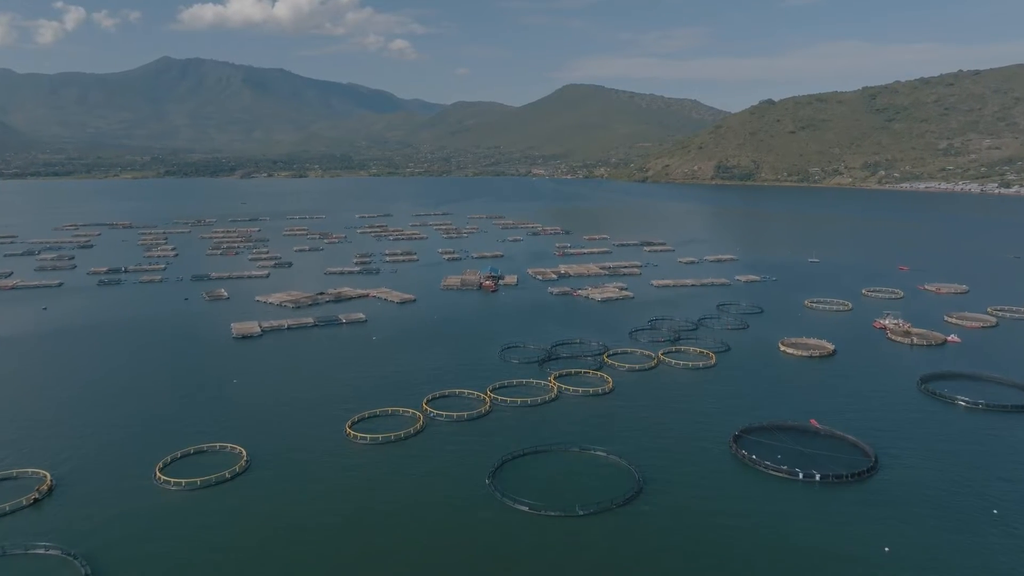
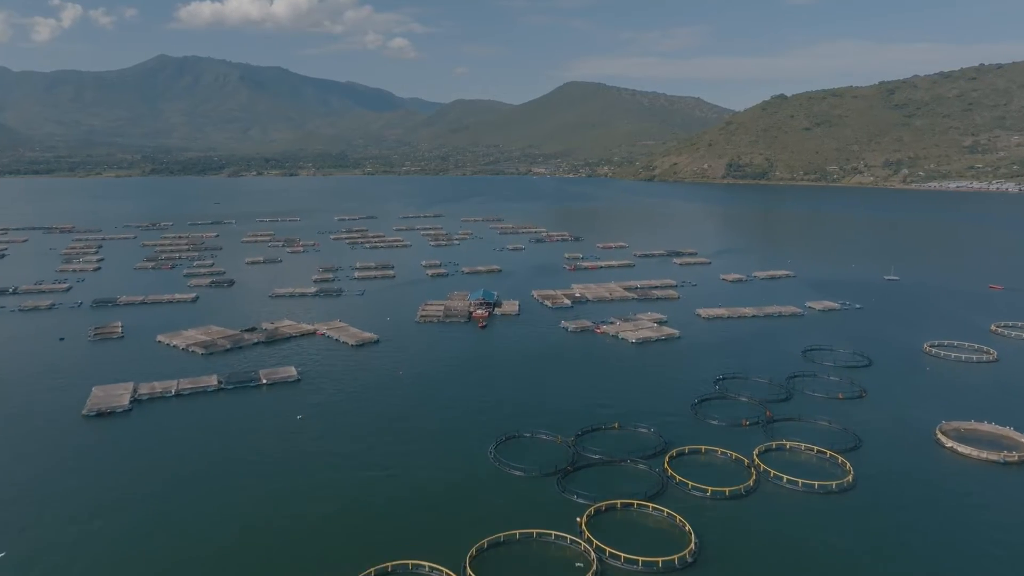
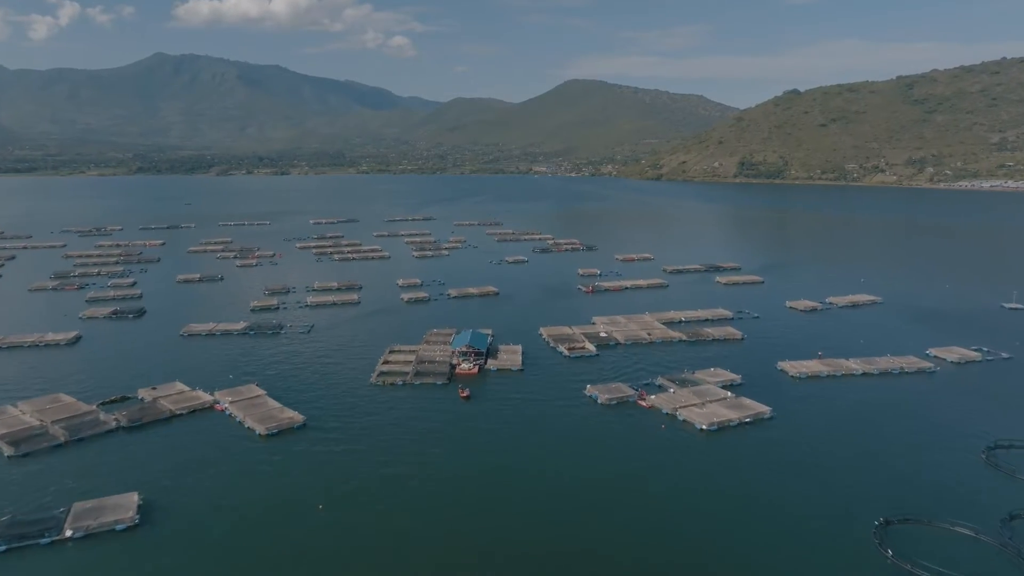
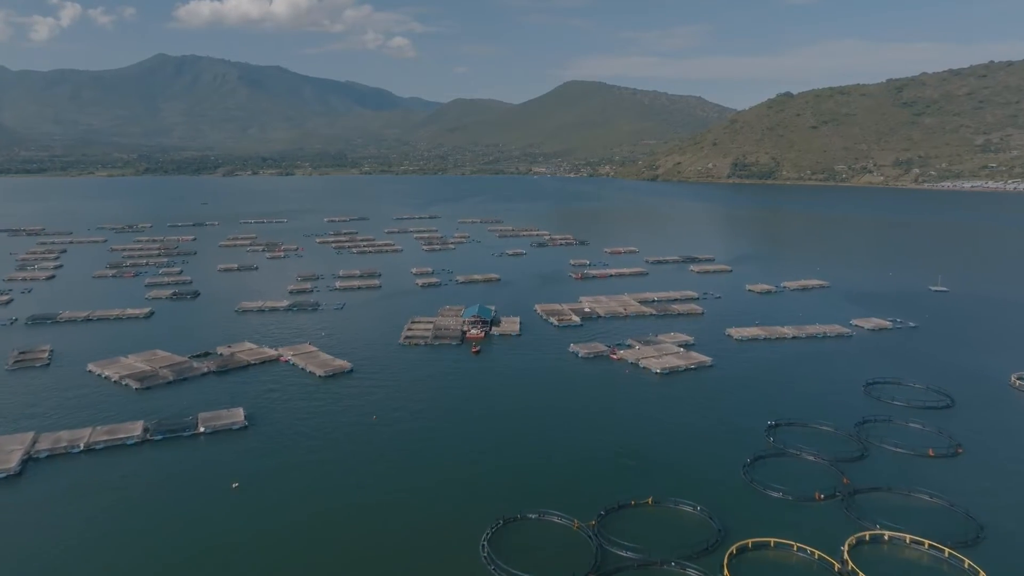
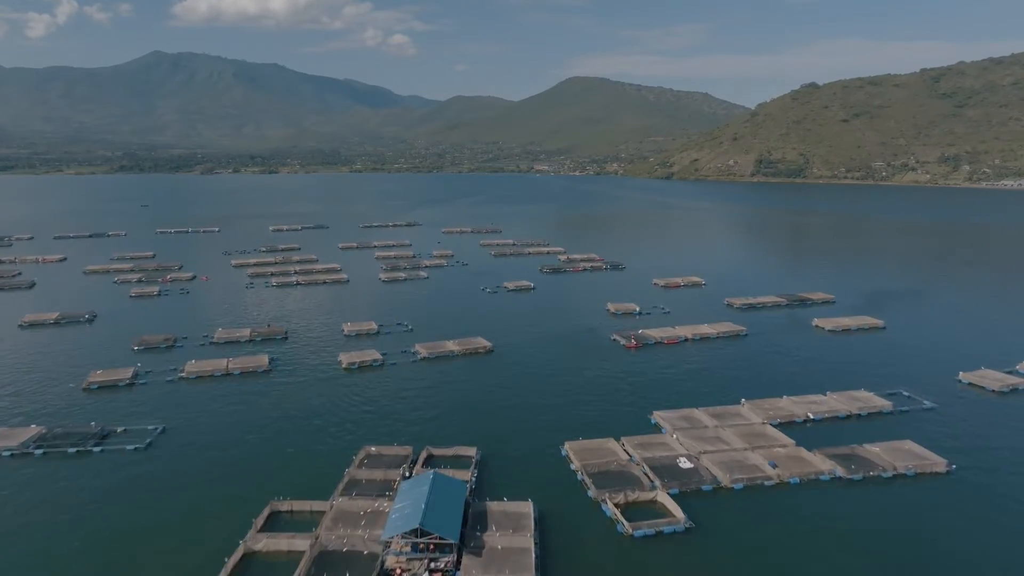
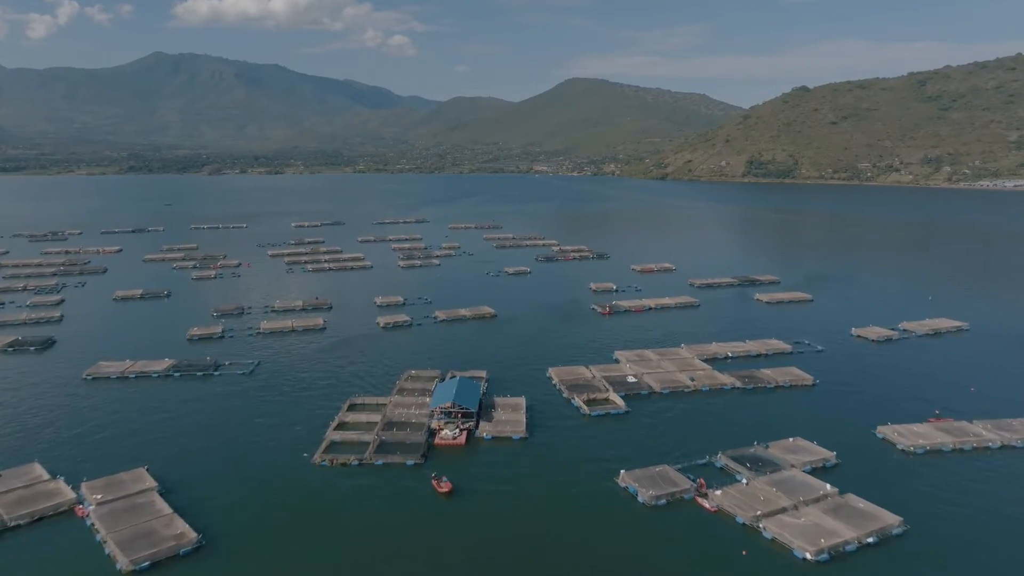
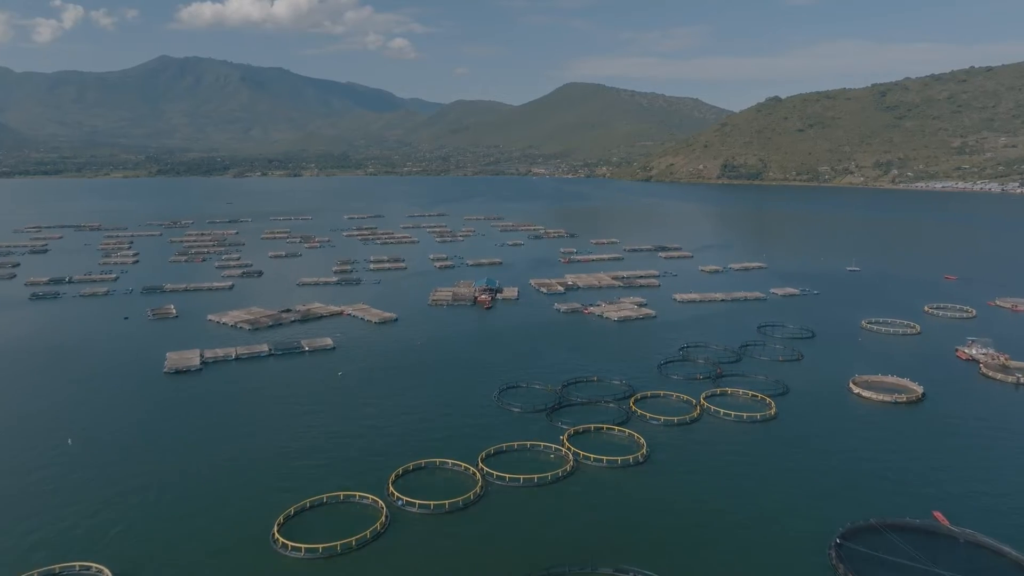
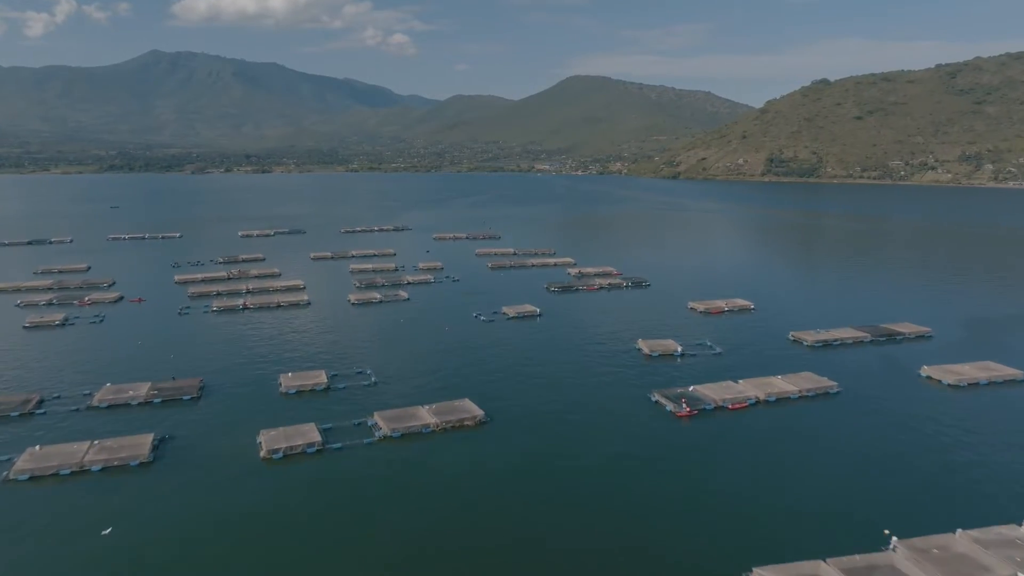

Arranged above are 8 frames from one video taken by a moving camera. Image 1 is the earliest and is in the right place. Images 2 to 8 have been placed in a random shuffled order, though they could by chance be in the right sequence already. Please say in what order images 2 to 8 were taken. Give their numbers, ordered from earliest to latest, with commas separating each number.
7, 2, 4, 3, 6, 5, 8
